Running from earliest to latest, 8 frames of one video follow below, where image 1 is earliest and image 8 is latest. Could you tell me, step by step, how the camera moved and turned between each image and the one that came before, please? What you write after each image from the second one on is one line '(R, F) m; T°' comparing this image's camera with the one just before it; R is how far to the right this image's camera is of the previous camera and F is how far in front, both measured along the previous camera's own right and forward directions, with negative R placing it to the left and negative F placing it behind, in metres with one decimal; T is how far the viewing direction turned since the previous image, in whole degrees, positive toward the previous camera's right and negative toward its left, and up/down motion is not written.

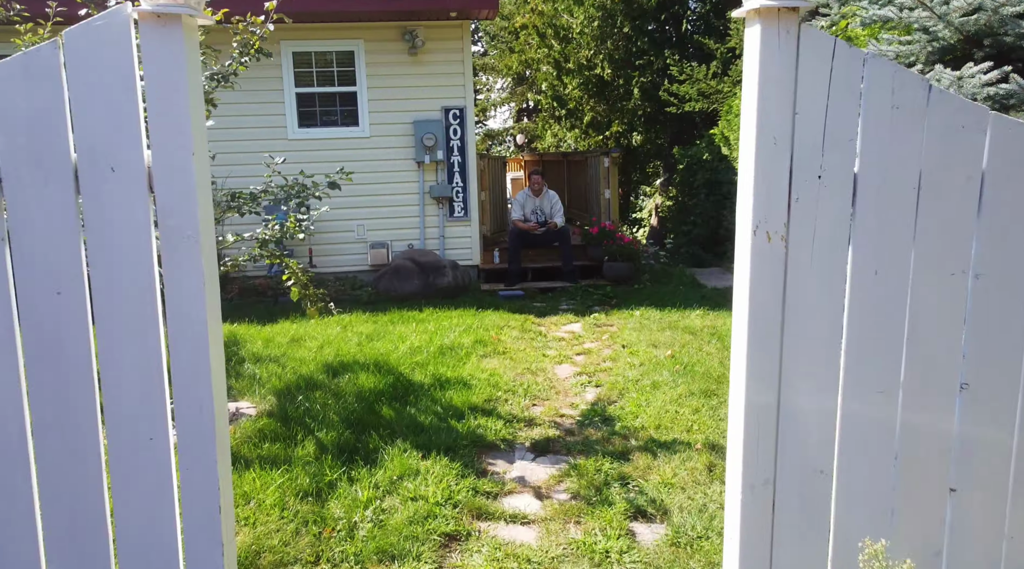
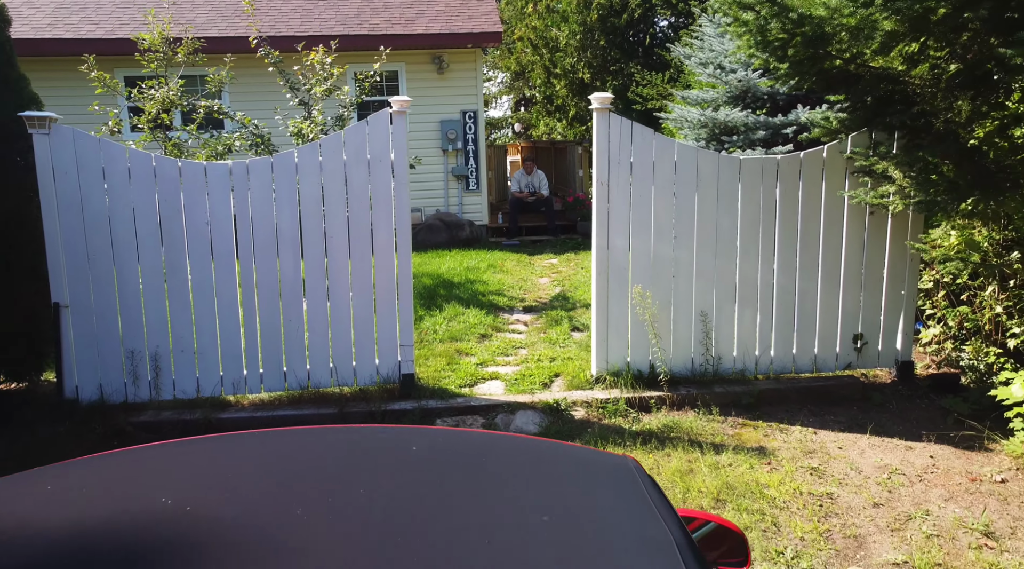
(0.0, -3.2) m; 0°
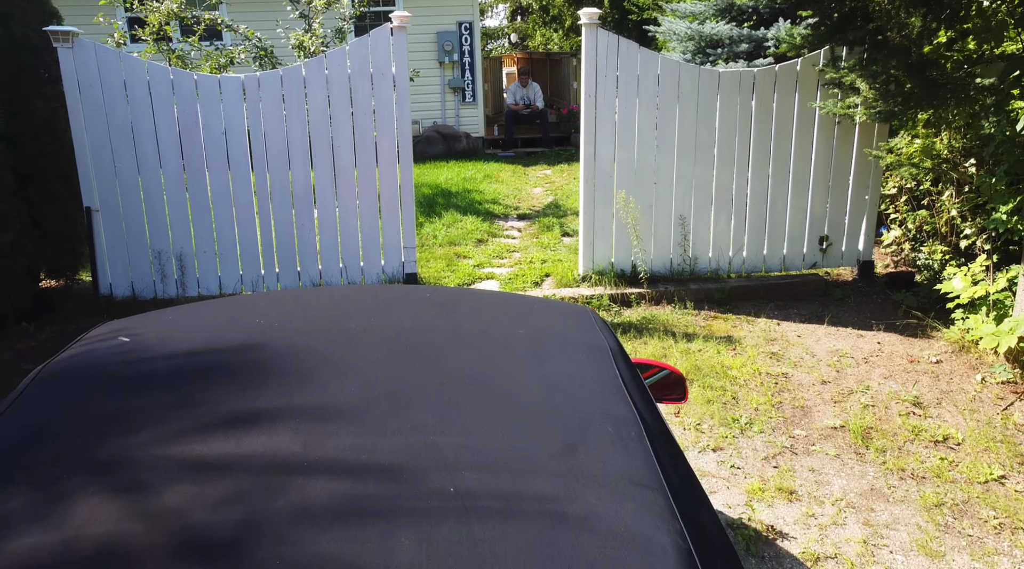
(0.0, -0.4) m; 0°
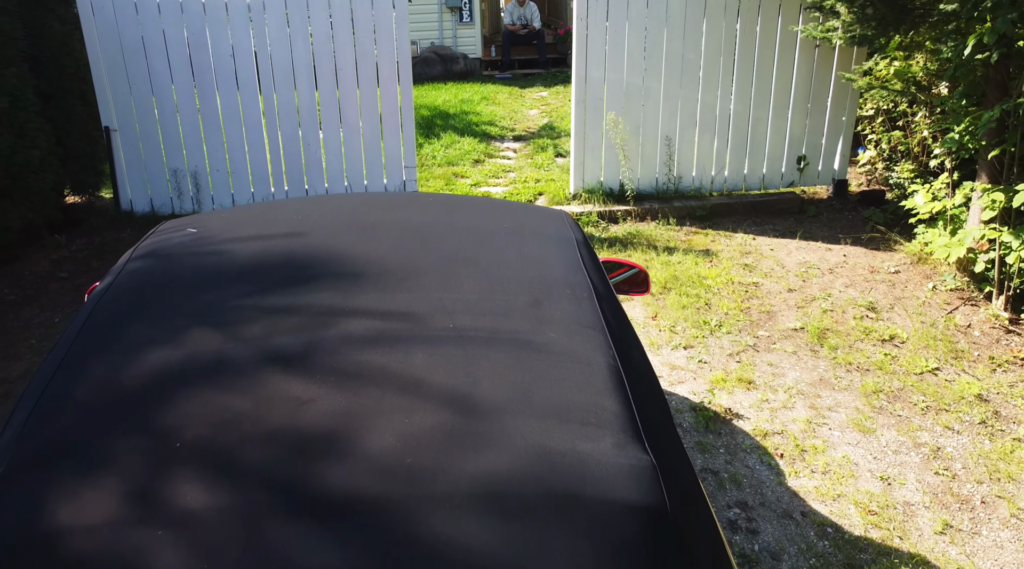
(0.0, -0.4) m; 0°
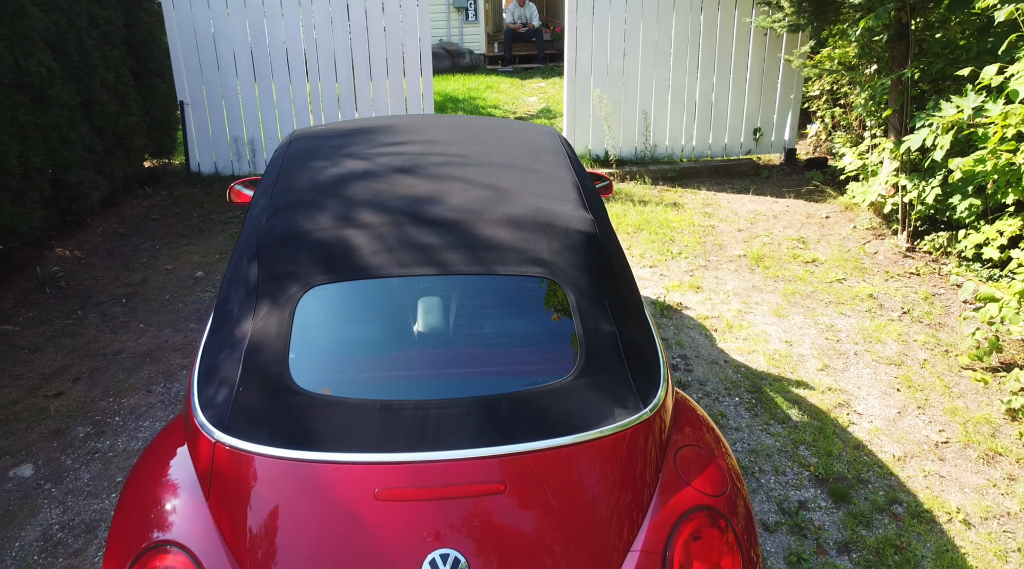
(0.0, -1.1) m; 0°
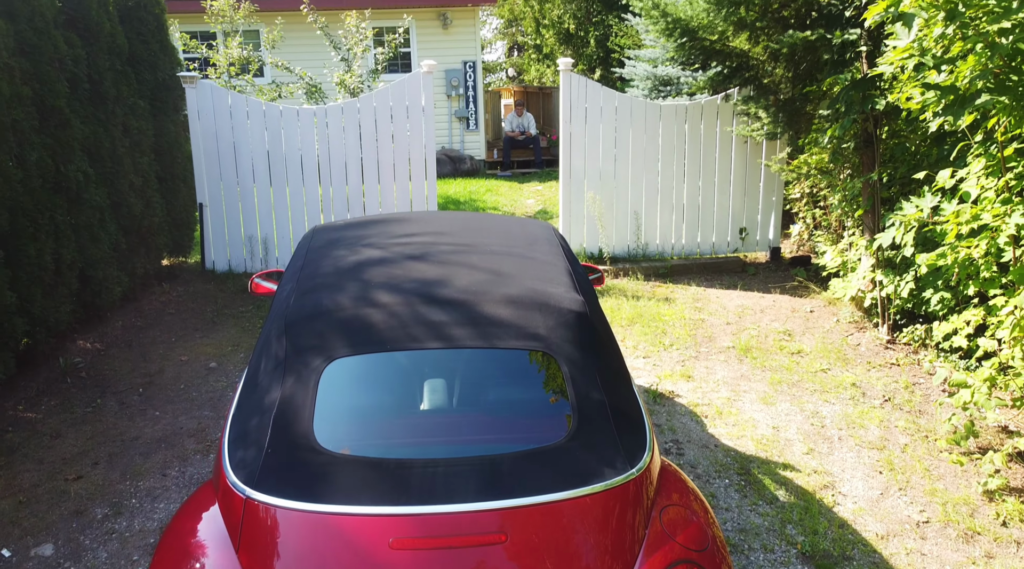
(0.0, -0.3) m; 0°
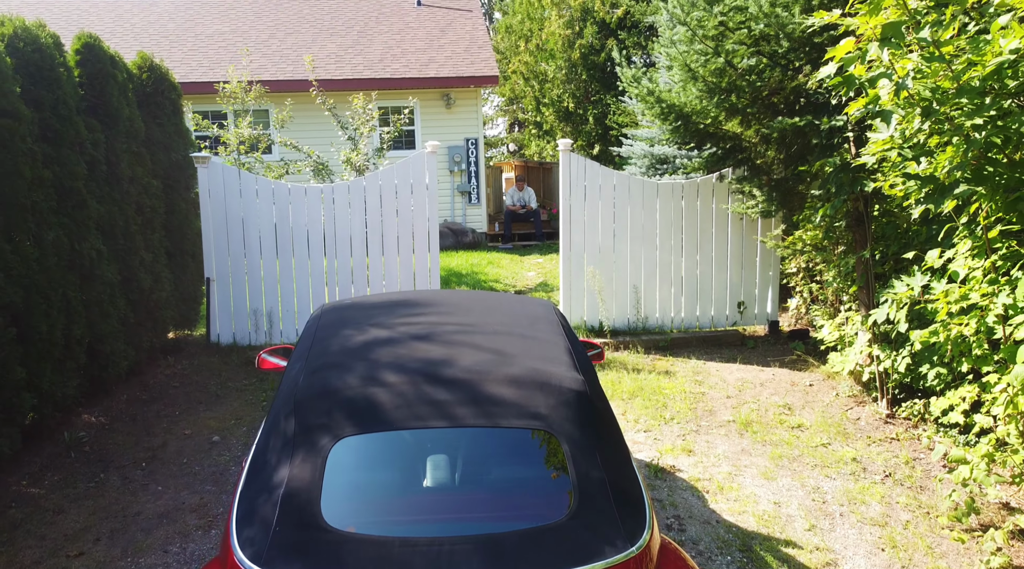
(0.0, -0.1) m; 0°
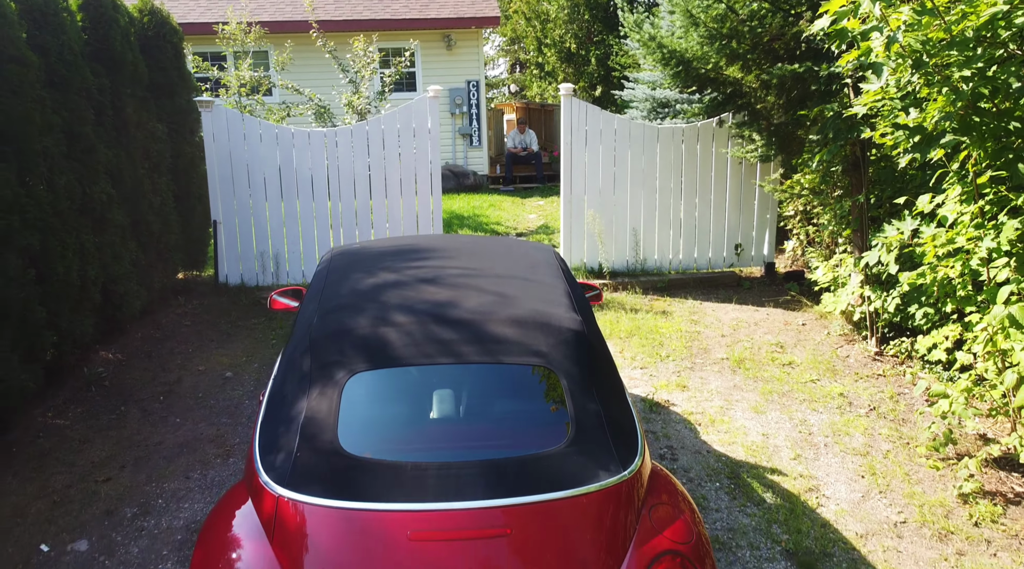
(0.0, -0.2) m; 0°
